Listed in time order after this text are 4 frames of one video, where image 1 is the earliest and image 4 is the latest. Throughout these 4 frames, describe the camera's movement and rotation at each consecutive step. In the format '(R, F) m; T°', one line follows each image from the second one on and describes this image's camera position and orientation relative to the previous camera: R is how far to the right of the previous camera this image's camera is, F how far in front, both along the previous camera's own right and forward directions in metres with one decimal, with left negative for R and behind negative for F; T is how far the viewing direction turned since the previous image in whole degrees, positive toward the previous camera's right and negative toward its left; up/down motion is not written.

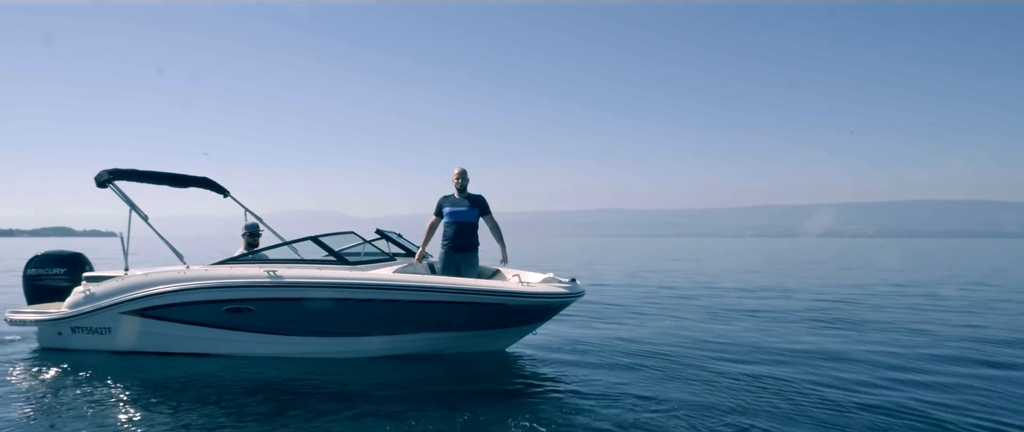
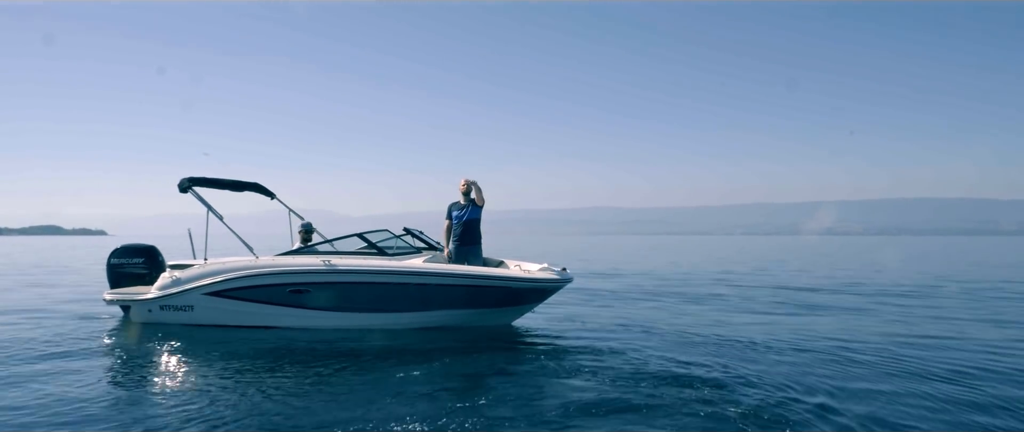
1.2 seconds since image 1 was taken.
(0.0, -1.4) m; 0°
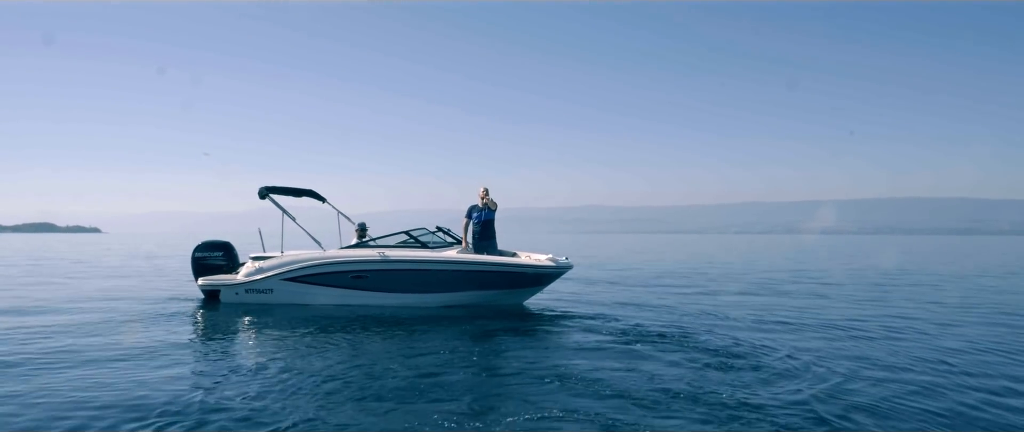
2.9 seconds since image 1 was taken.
(-0.2, -1.9) m; 0°
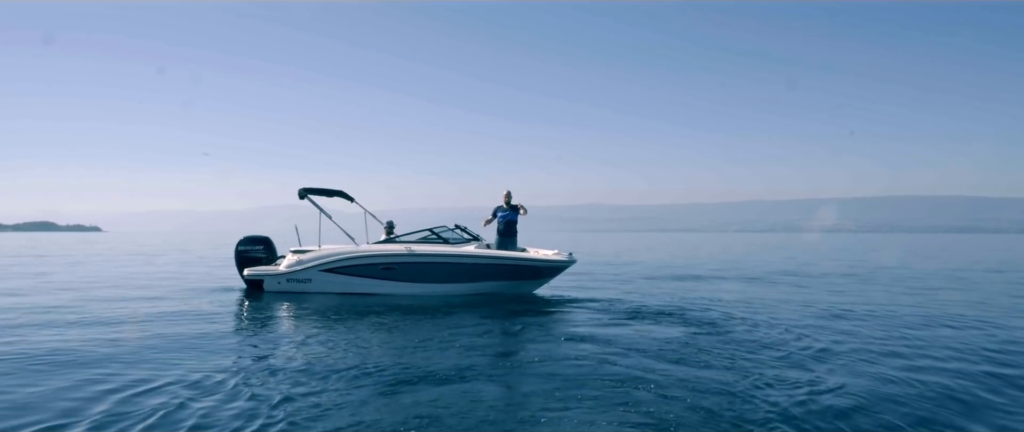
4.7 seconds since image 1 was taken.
(-0.2, -1.2) m; 0°
